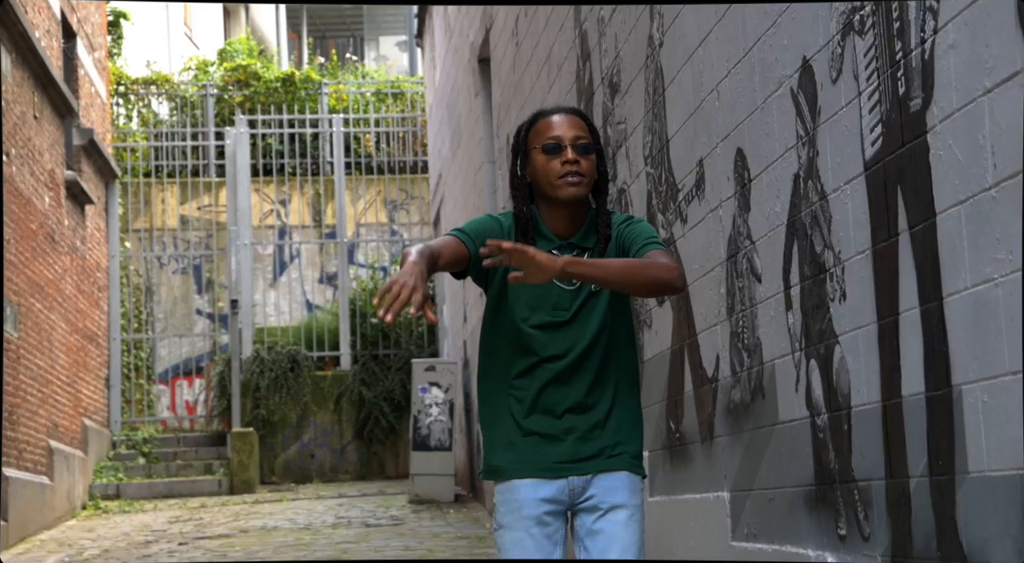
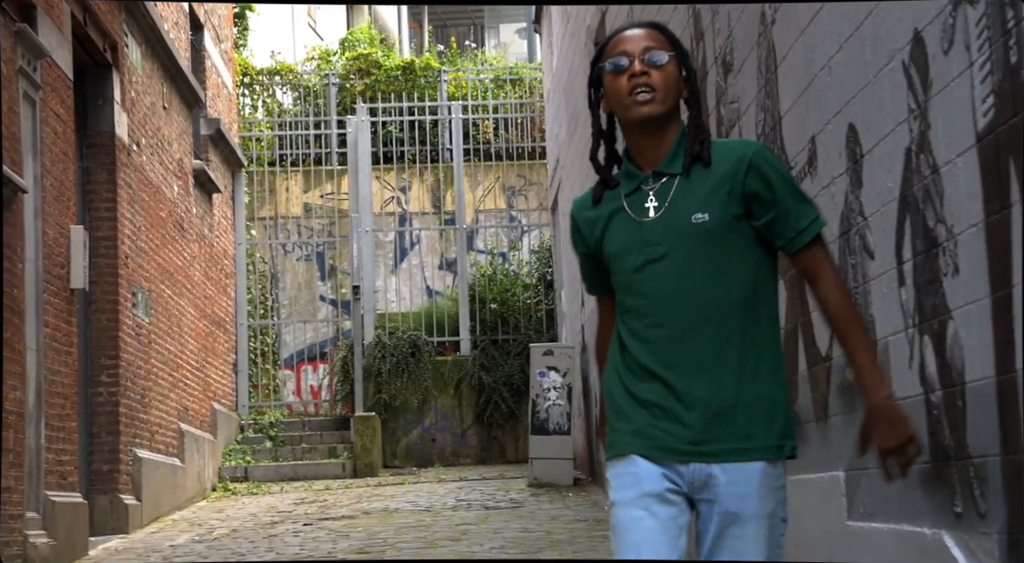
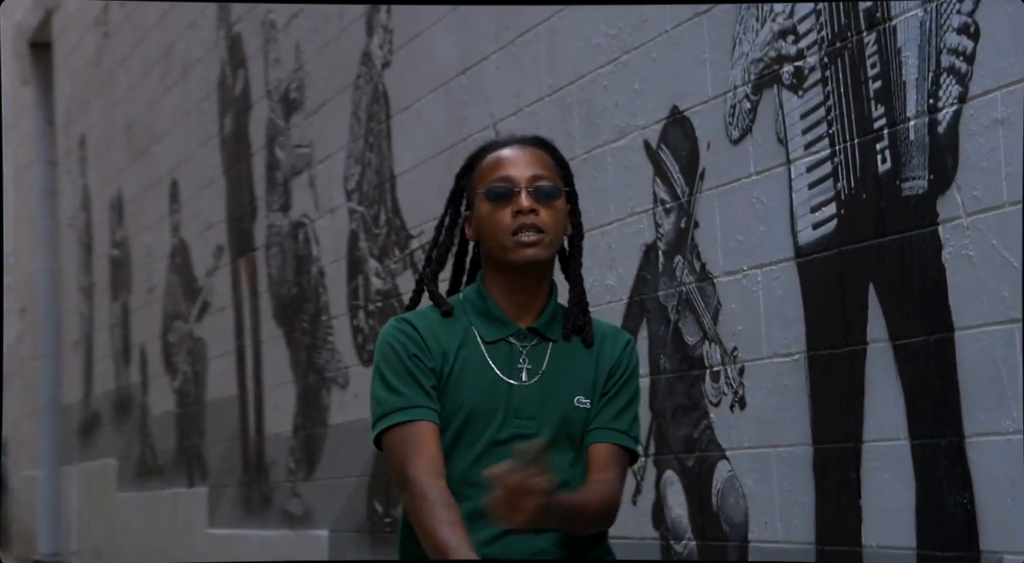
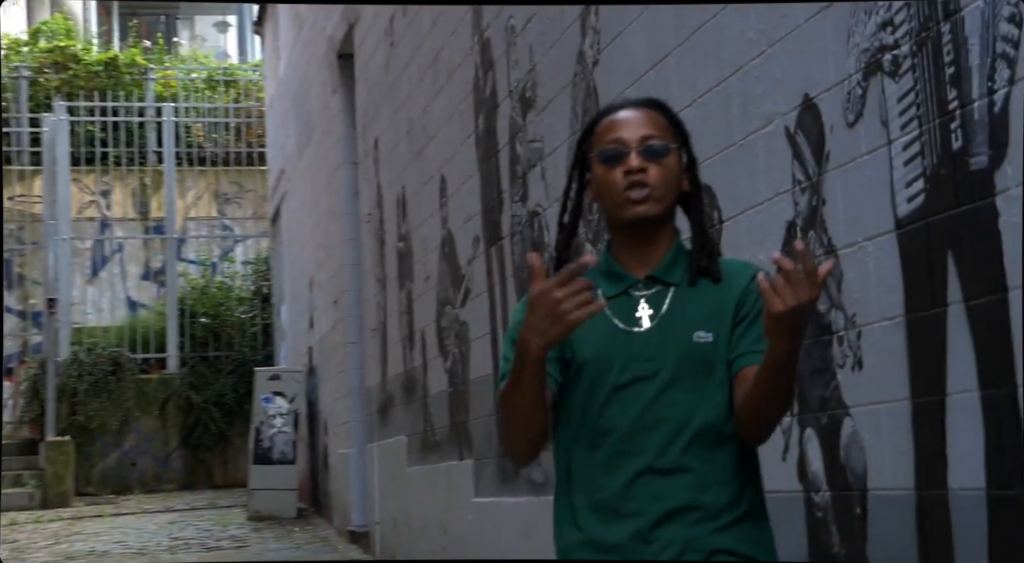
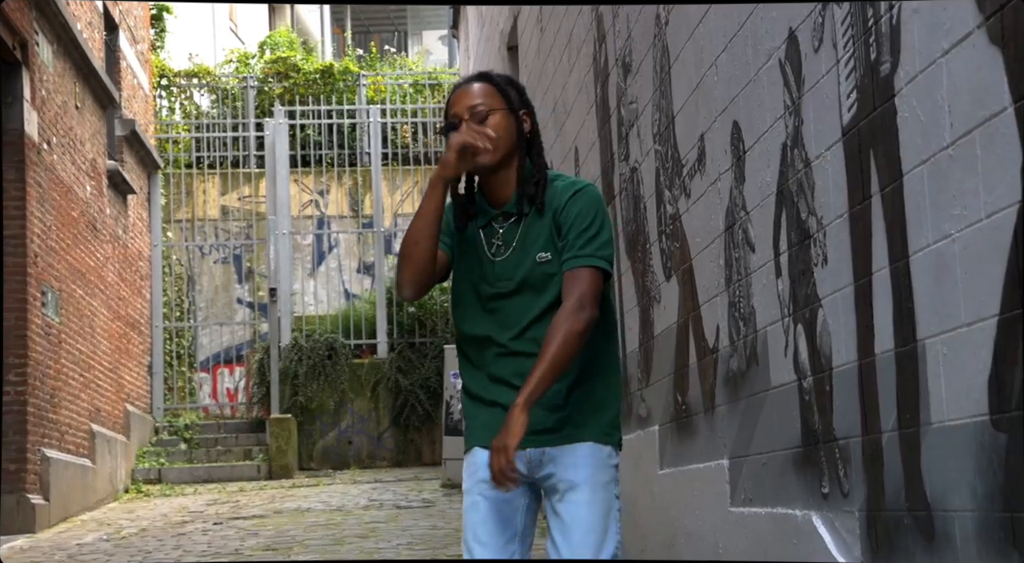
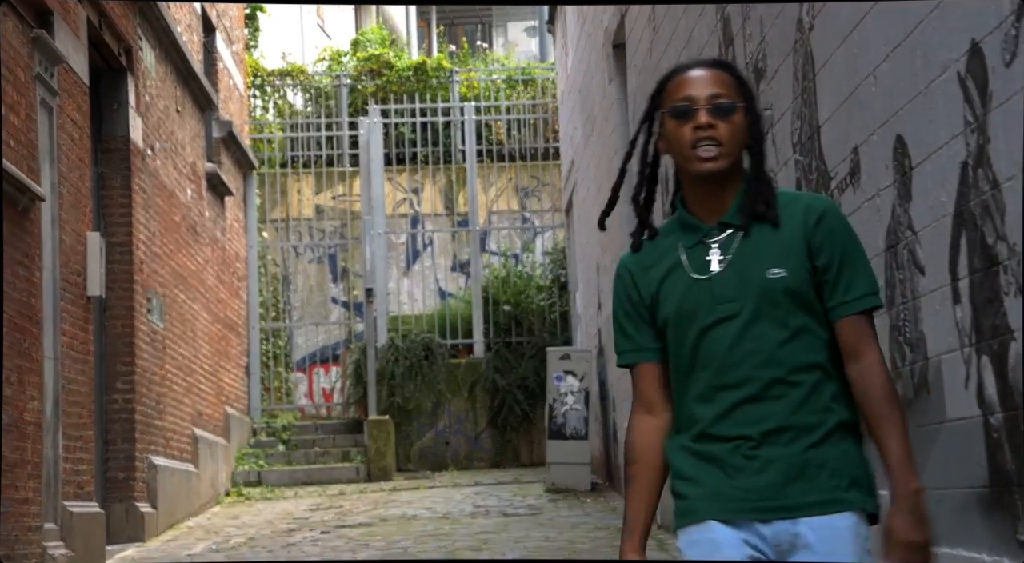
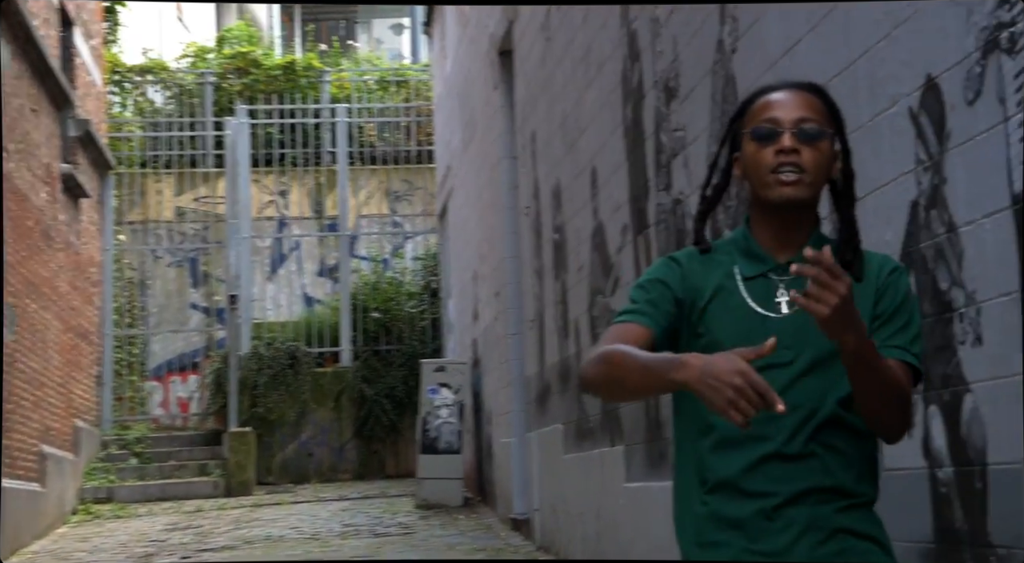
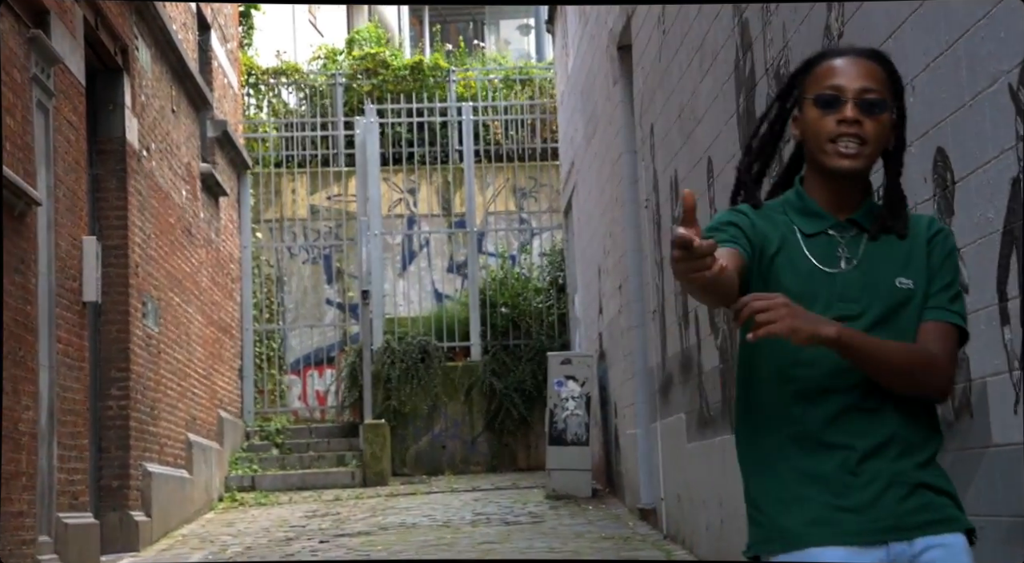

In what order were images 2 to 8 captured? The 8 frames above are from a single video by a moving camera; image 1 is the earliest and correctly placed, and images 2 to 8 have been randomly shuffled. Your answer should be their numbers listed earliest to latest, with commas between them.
5, 2, 6, 8, 7, 4, 3
